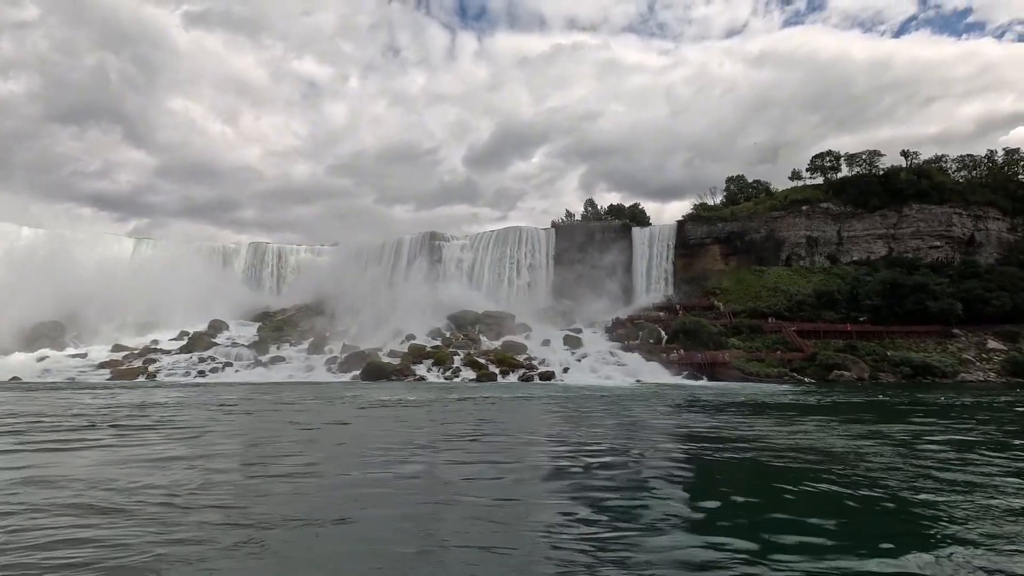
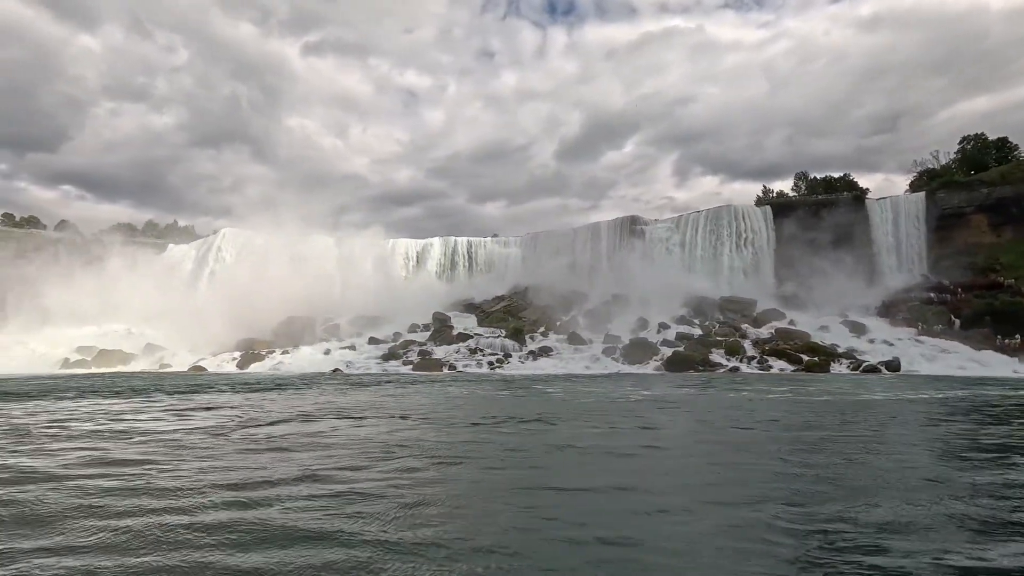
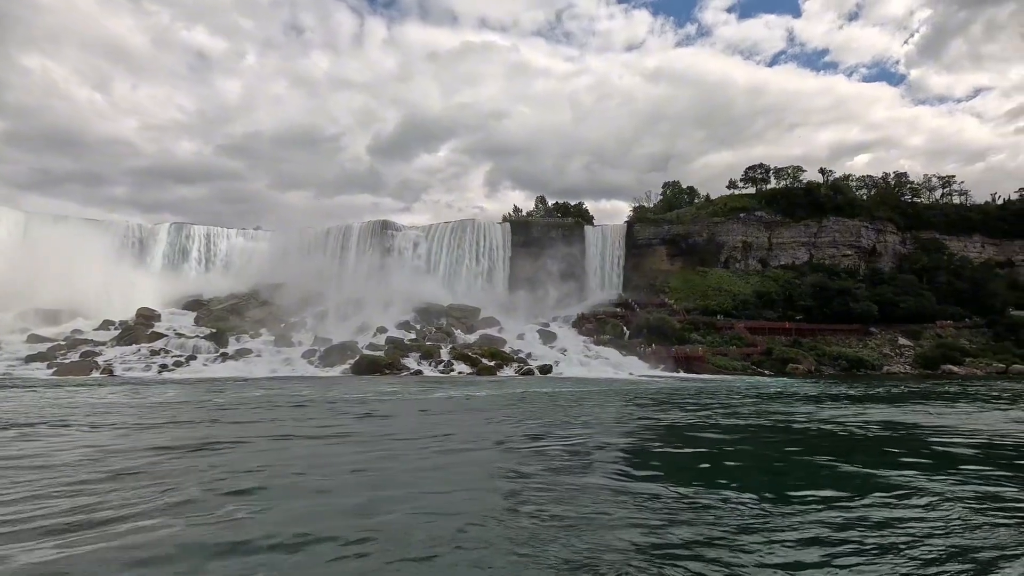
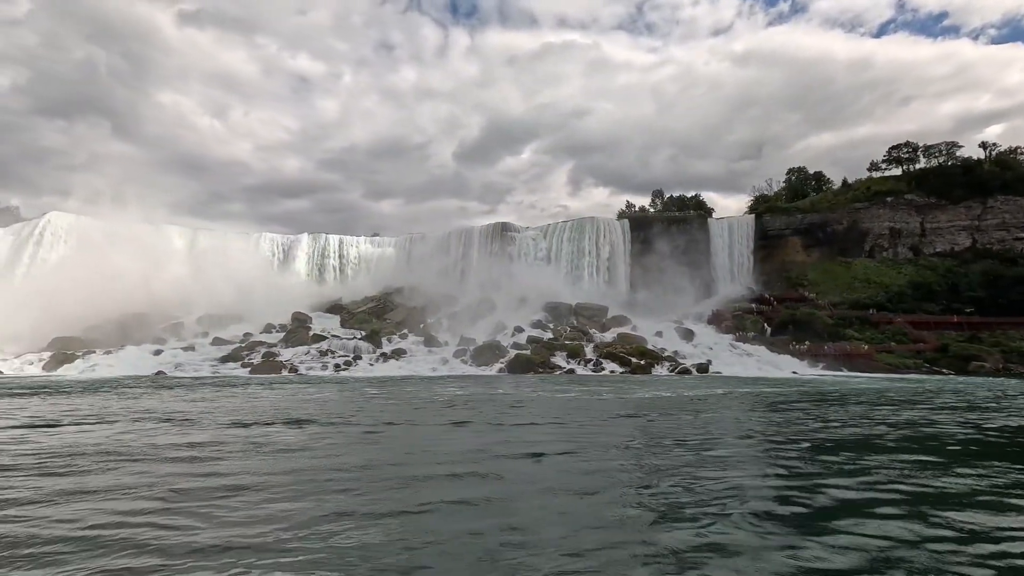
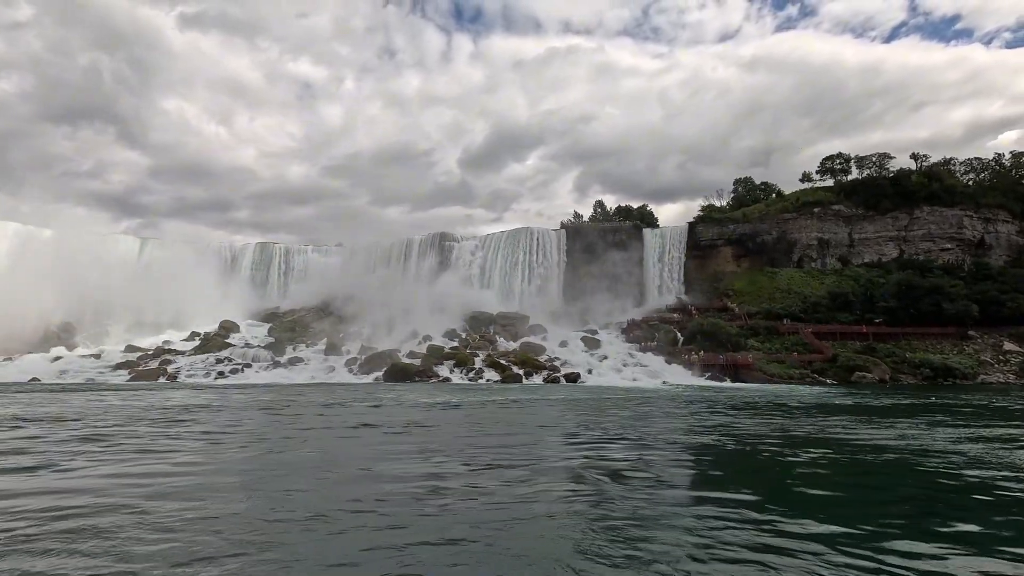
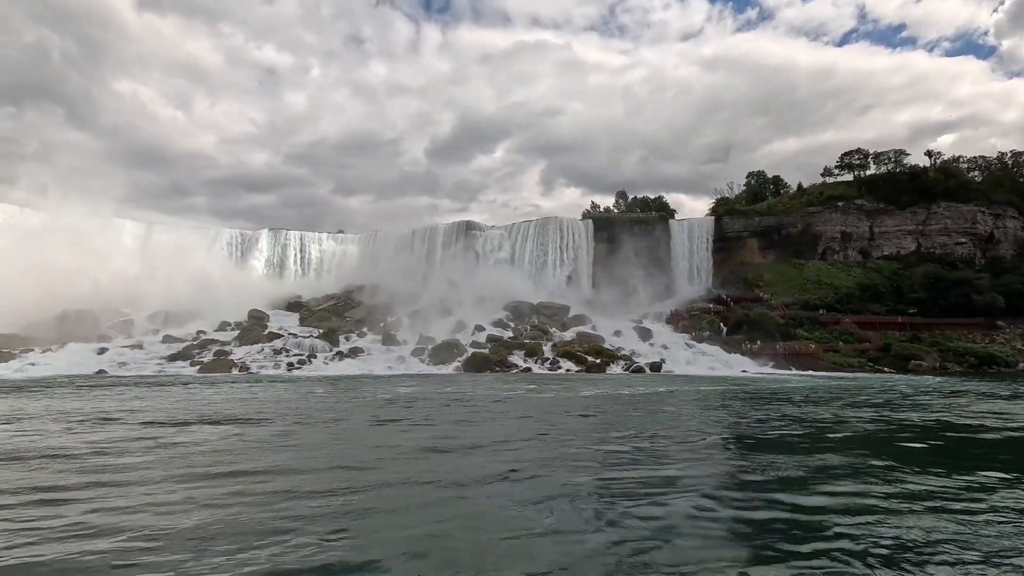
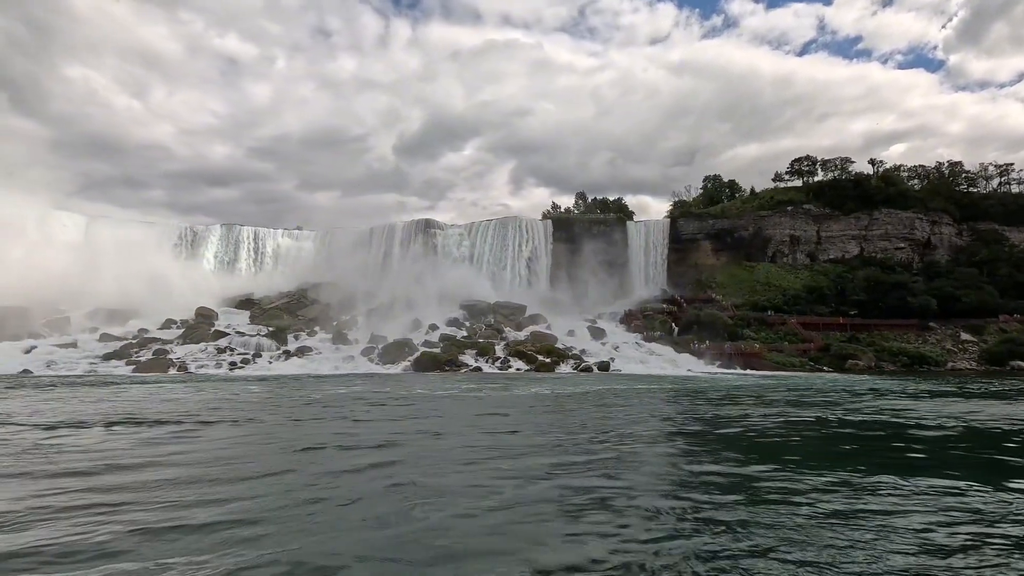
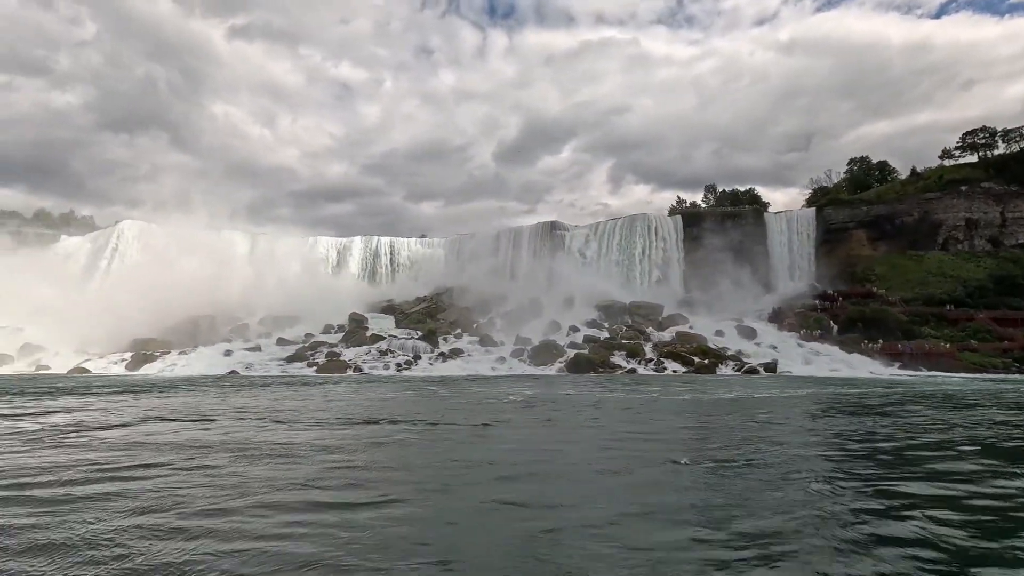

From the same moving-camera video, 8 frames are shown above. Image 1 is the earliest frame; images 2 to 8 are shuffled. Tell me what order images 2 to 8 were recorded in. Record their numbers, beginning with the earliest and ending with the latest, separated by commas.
5, 3, 7, 6, 4, 8, 2
